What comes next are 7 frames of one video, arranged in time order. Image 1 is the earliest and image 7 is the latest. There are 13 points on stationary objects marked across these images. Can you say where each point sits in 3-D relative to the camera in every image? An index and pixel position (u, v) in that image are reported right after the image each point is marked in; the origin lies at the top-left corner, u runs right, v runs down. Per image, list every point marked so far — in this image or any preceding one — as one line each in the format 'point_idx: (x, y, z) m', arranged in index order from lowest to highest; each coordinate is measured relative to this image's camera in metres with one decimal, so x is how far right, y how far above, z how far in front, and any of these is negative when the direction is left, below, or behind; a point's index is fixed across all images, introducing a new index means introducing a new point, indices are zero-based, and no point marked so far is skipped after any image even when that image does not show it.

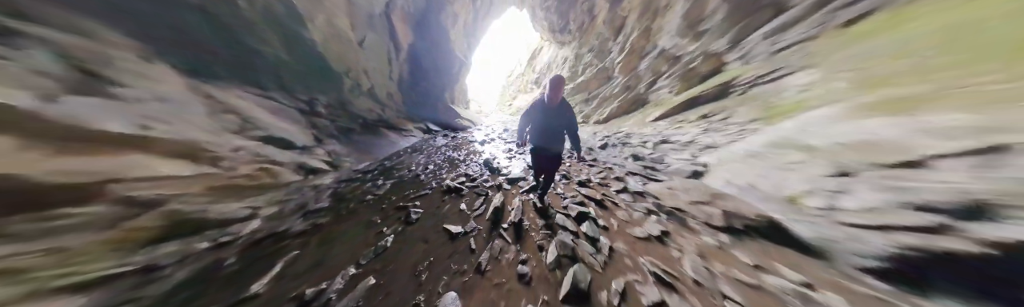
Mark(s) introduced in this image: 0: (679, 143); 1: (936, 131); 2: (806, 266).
0: (+9.3, +0.7, +7.6) m
1: (+9.9, +0.6, +3.5) m
2: (+5.9, -2.3, +2.8) m
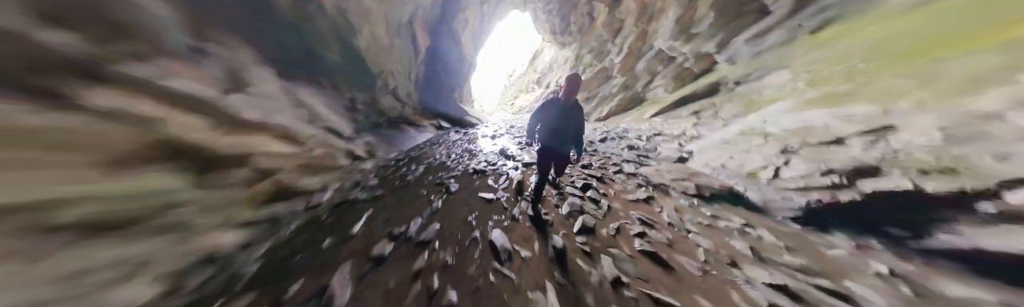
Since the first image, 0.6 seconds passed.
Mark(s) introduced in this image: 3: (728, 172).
0: (+9.9, +1.2, +8.6) m
1: (+10.5, +1.1, +4.5) m
2: (+6.6, -1.7, +3.8) m
3: (+8.1, -0.7, +5.1) m
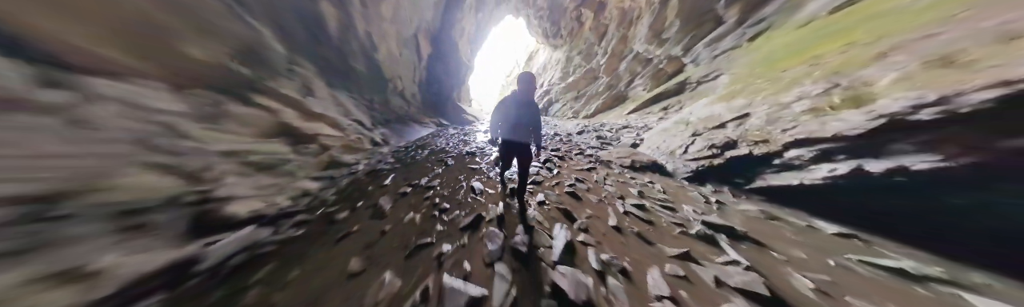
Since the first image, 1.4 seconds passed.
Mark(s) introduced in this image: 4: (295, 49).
0: (+9.0, +2.0, +10.1) m
1: (+9.6, +1.9, +6.1) m
2: (+5.7, -1.0, +5.4) m
3: (+7.2, +0.1, +6.7) m
4: (-10.2, +4.9, +6.5) m
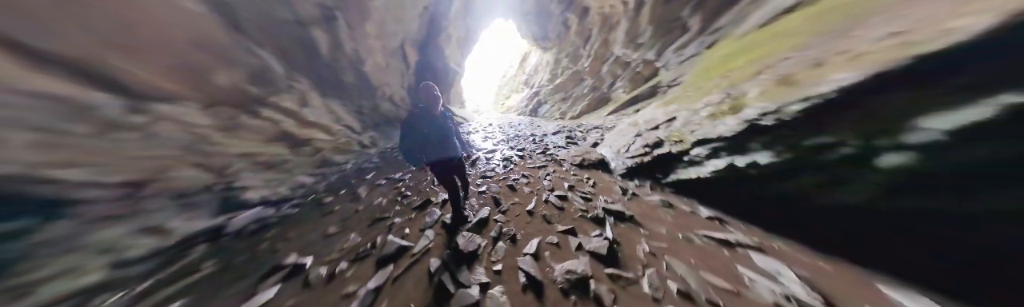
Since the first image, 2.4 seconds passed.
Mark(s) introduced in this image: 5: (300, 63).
0: (+7.4, +2.0, +10.9) m
1: (+7.9, +1.9, +6.8) m
2: (+3.9, -1.0, +6.2) m
3: (+5.5, +0.1, +7.5) m
4: (-11.9, +4.9, +7.6) m
5: (-12.0, +5.2, +7.8) m
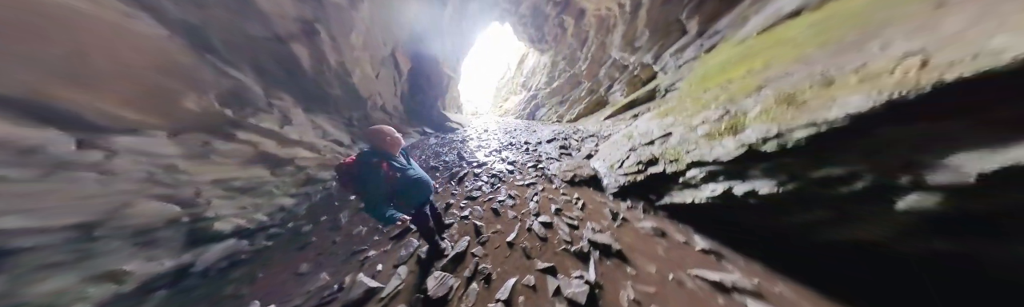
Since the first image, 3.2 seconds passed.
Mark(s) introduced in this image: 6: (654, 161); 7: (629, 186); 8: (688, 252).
0: (+6.9, +1.4, +10.5) m
1: (+7.3, +1.3, +6.5) m
2: (+3.4, -1.7, +5.9) m
3: (+5.0, -0.6, +7.2) m
4: (-12.5, +4.0, +7.5) m
5: (-12.6, +4.3, +7.6) m
6: (+5.9, -0.3, +5.6) m
7: (+4.9, -1.3, +5.7) m
8: (+4.5, -2.6, +3.6) m
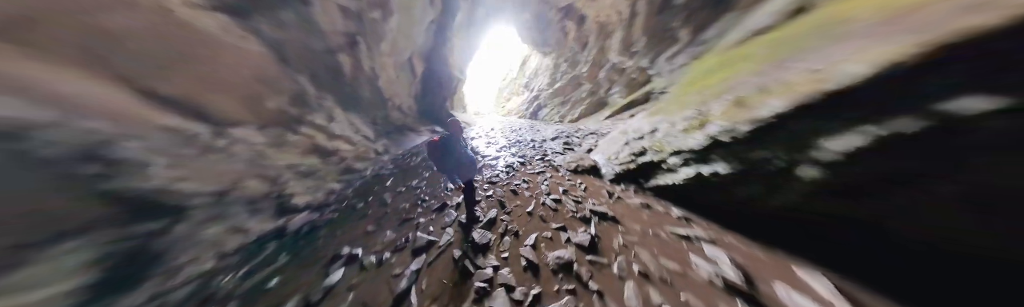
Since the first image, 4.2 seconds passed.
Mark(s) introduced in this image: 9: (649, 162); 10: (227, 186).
0: (+7.5, +1.7, +11.7) m
1: (+8.0, +1.6, +7.6) m
2: (+4.1, -1.3, +7.1) m
3: (+5.6, -0.2, +8.3) m
4: (-11.8, +4.4, +8.5) m
5: (-12.0, +4.7, +8.6) m
6: (+6.5, +0.1, +6.8) m
7: (+5.6, -1.0, +6.8) m
8: (+5.2, -2.2, +4.7) m
9: (+6.3, -0.4, +6.4) m
10: (-8.6, -1.0, +4.2) m
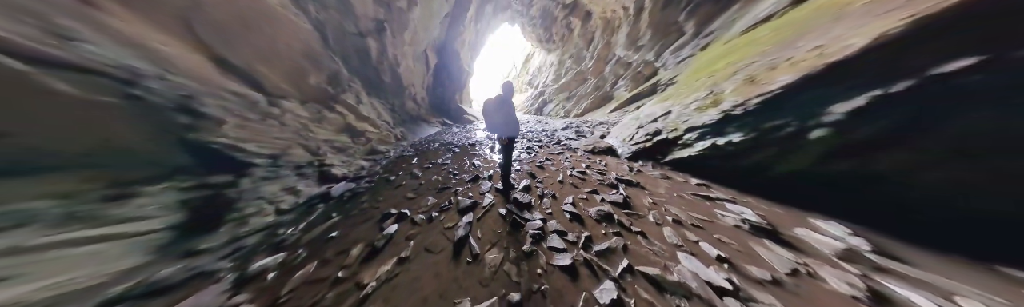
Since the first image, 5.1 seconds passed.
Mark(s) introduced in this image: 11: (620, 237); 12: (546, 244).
0: (+8.5, +2.7, +12.1) m
1: (+9.1, +2.6, +8.1) m
2: (+5.2, -0.3, +7.4) m
3: (+6.7, +0.8, +8.7) m
4: (-10.7, +5.4, +8.7) m
5: (-10.9, +5.7, +8.8) m
6: (+7.7, +1.1, +7.2) m
7: (+6.7, 0.0, +7.2) m
8: (+6.4, -1.2, +5.1) m
9: (+7.5, +0.6, +6.8) m
10: (-7.4, +0.1, +4.3) m
11: (+2.4, -1.8, +3.0) m
12: (+0.7, -1.8, +2.9) m
